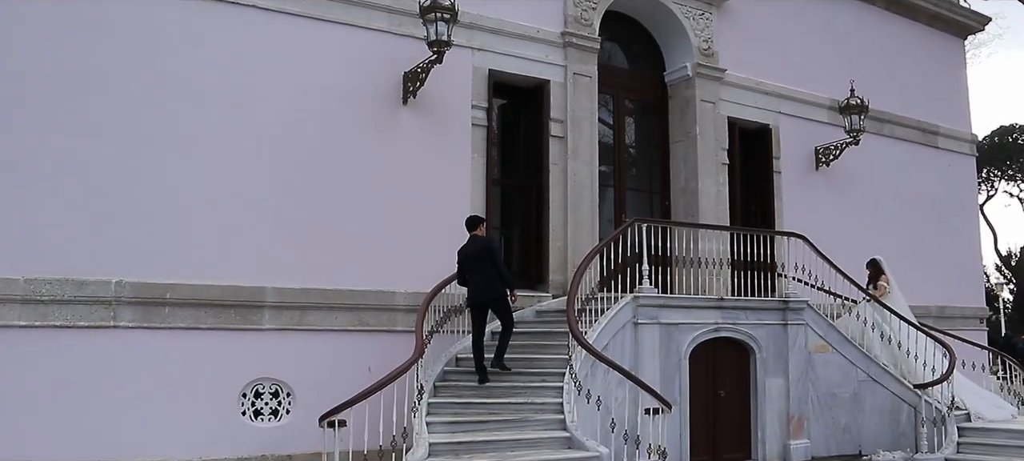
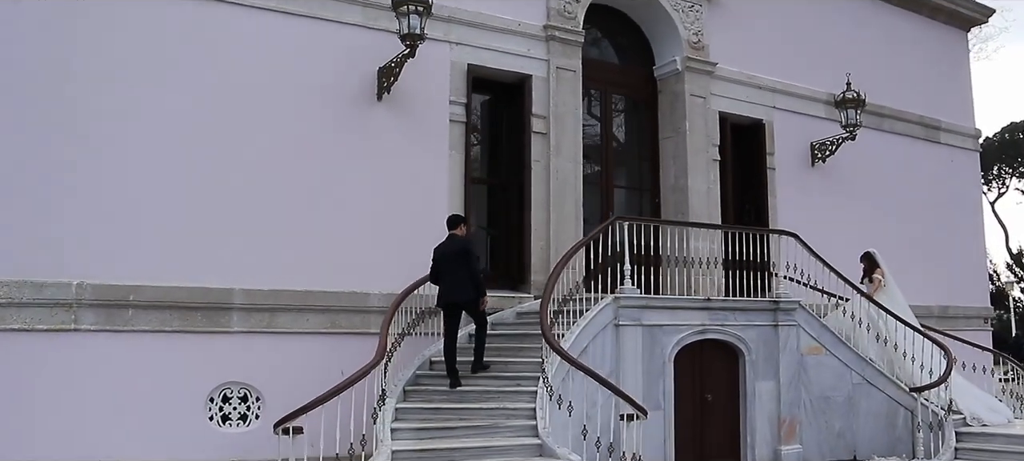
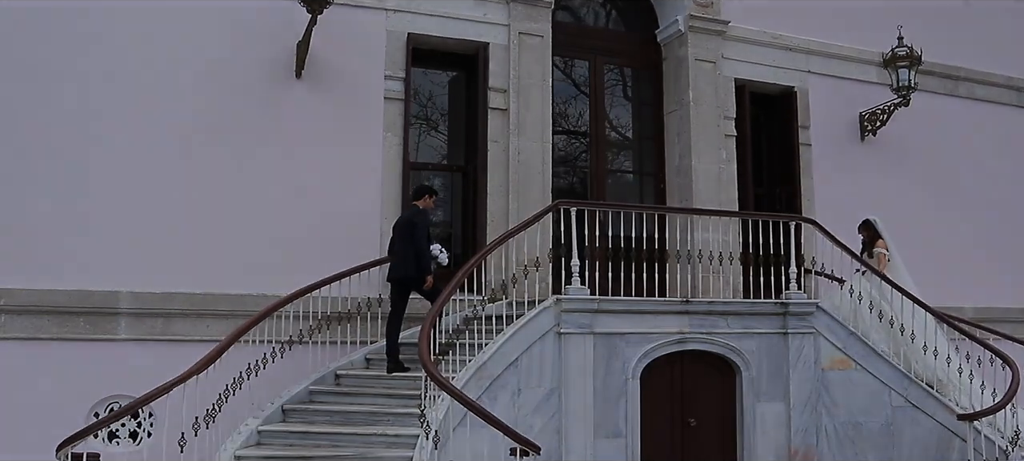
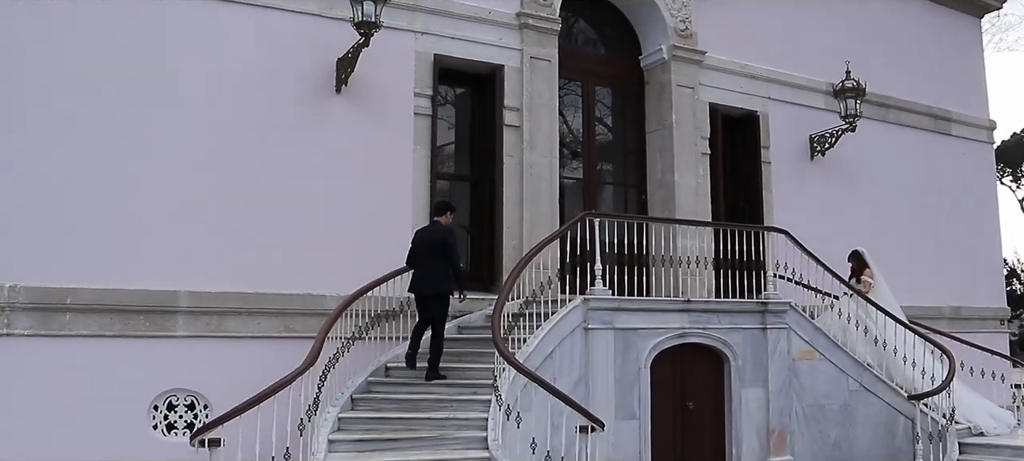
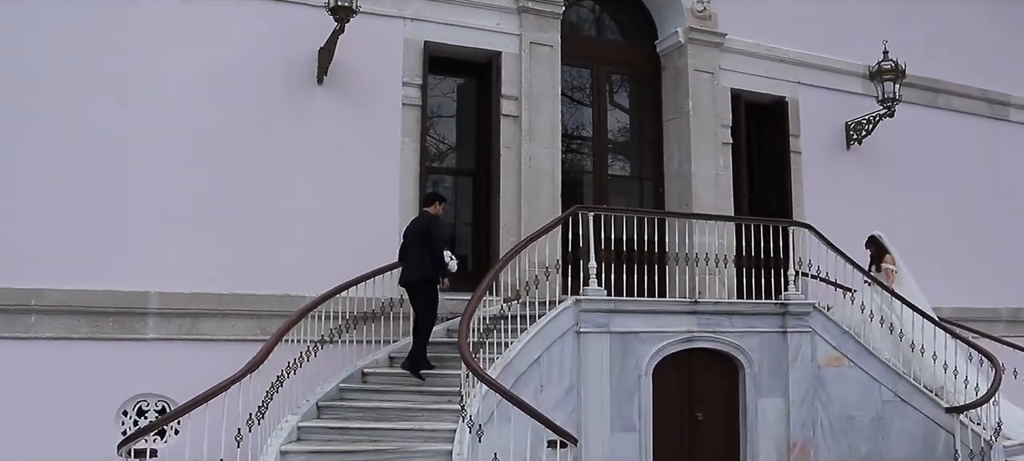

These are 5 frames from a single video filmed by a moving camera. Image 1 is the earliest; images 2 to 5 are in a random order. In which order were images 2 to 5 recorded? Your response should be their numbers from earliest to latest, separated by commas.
2, 4, 5, 3
